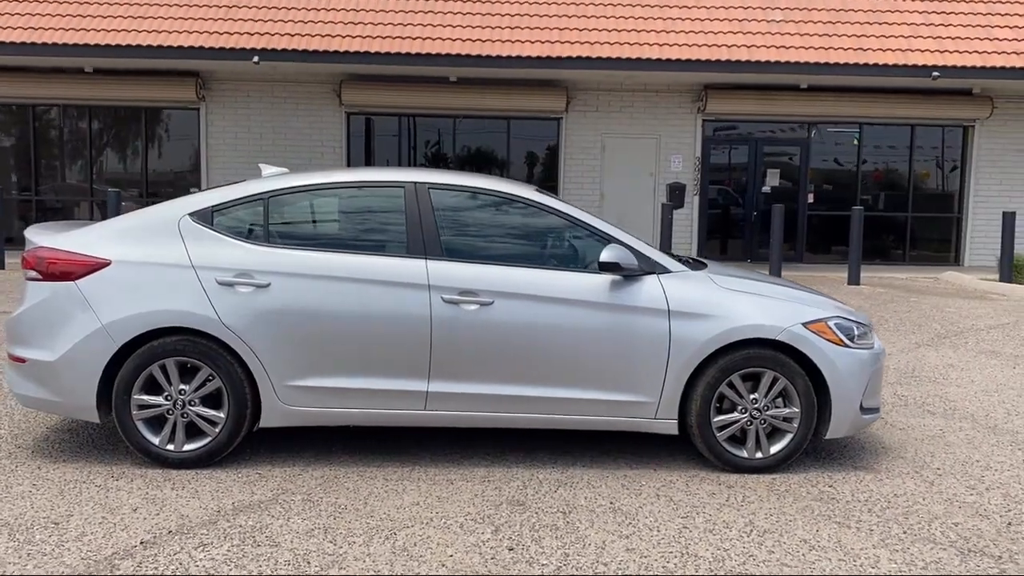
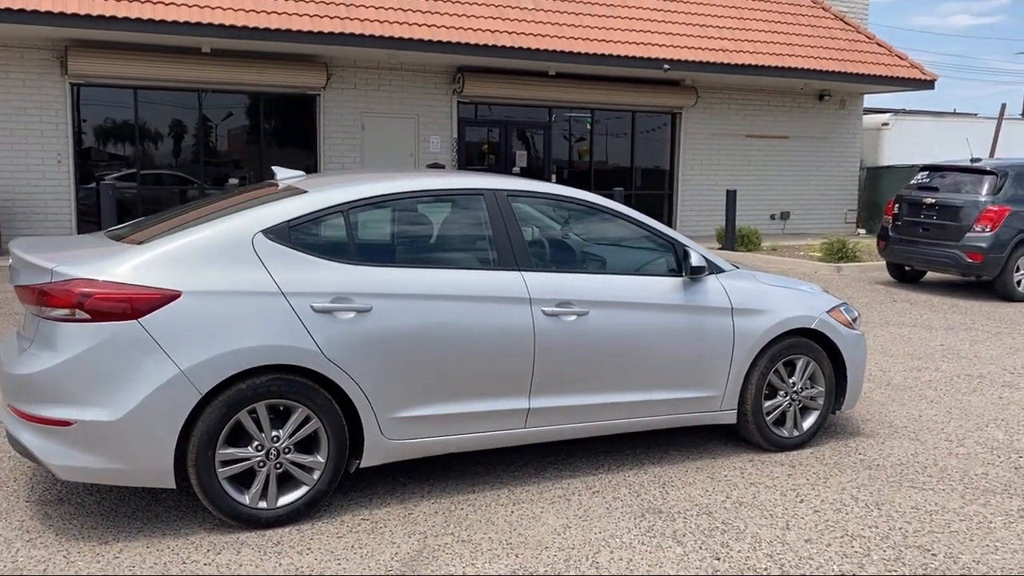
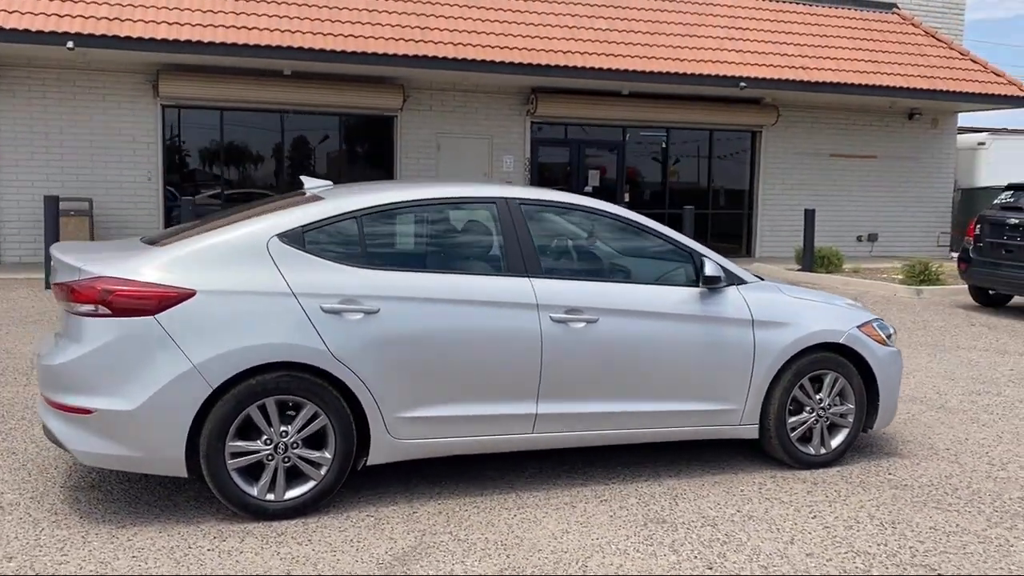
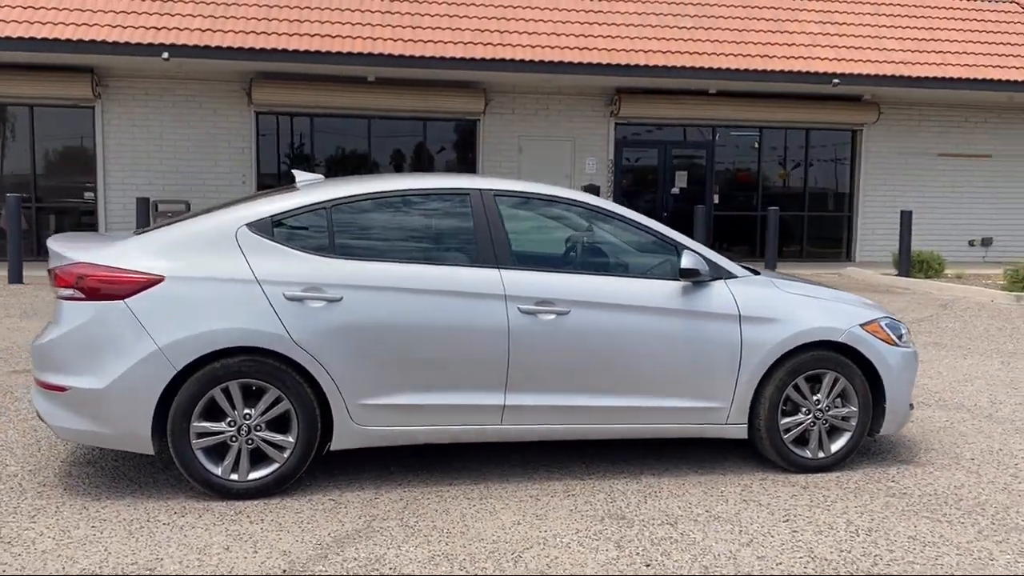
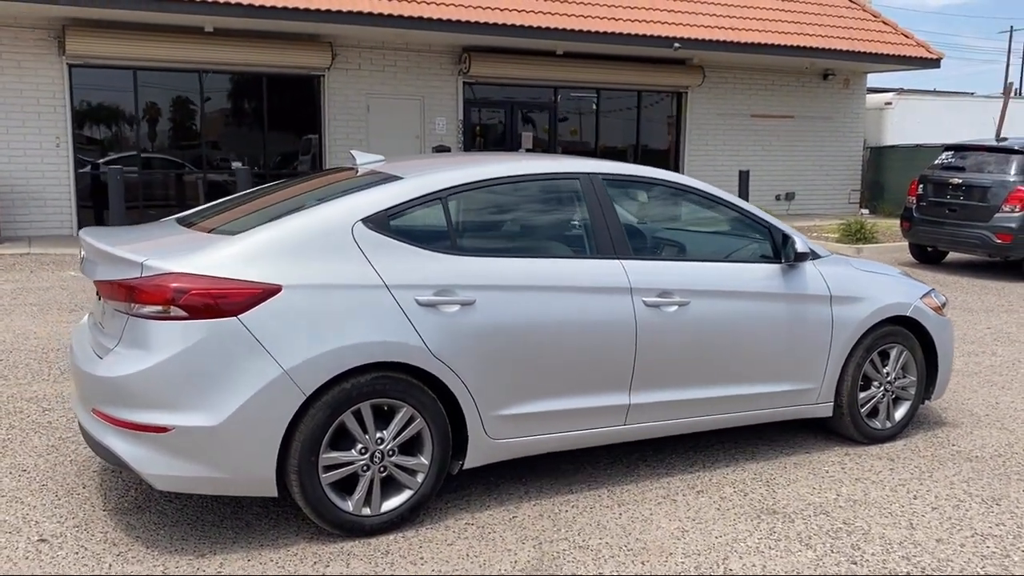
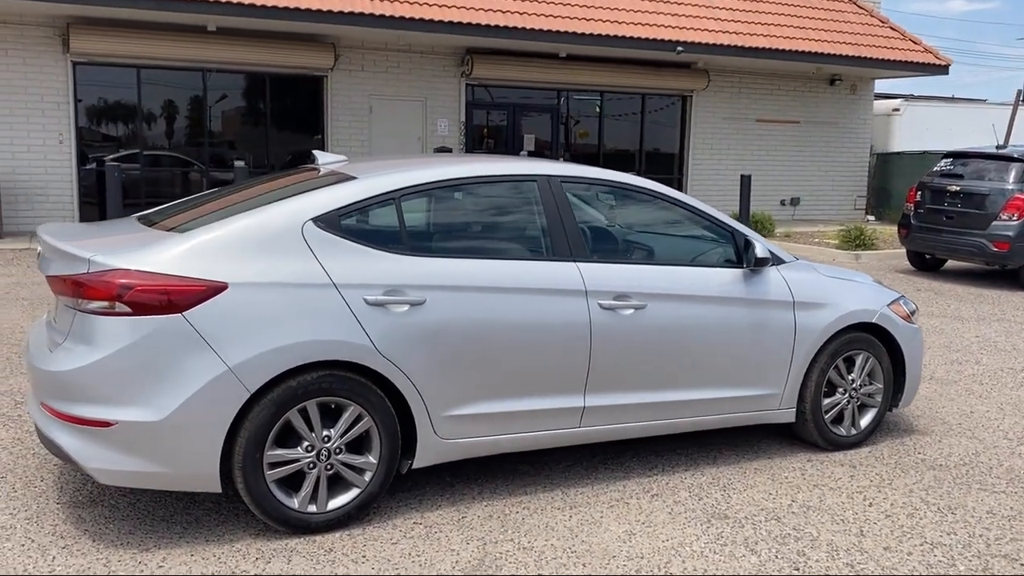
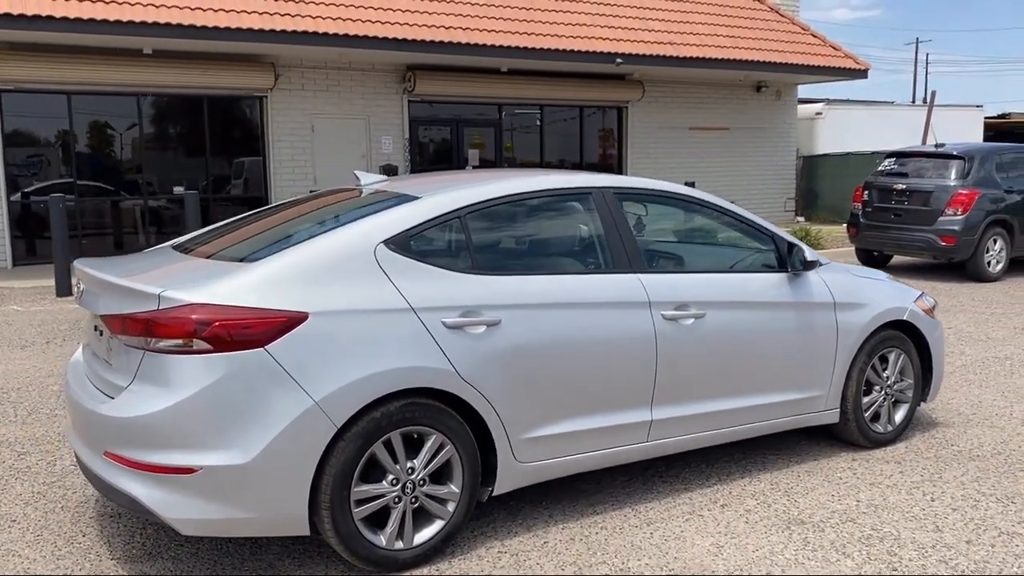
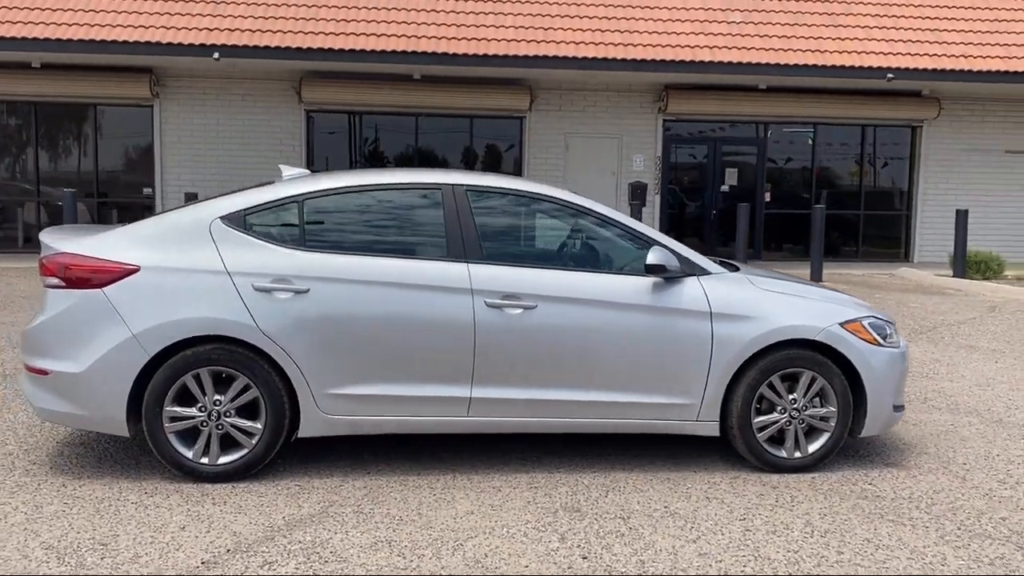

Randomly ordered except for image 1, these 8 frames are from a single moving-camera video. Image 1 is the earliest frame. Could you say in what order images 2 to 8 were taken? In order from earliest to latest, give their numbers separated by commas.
8, 4, 3, 2, 6, 5, 7
